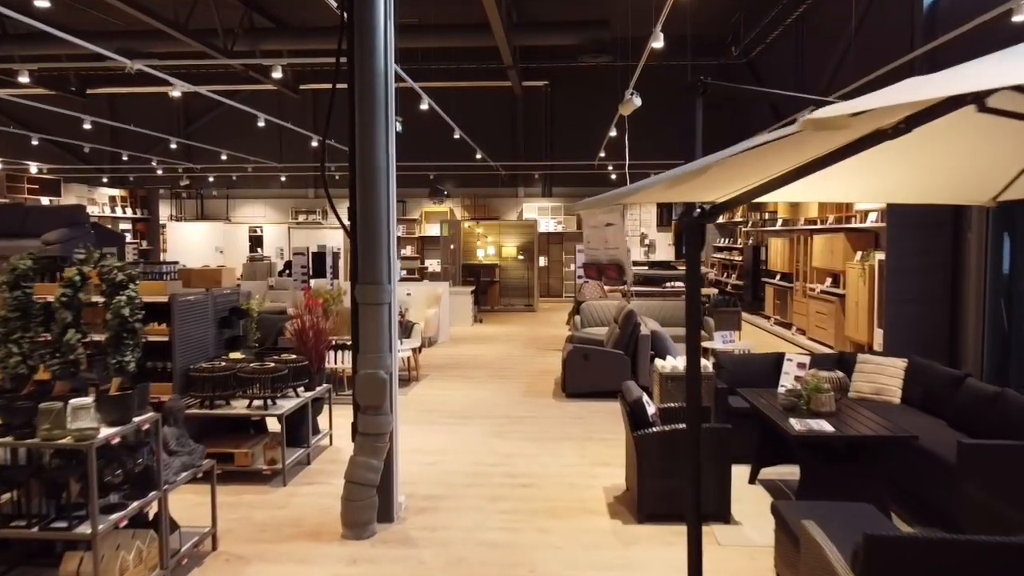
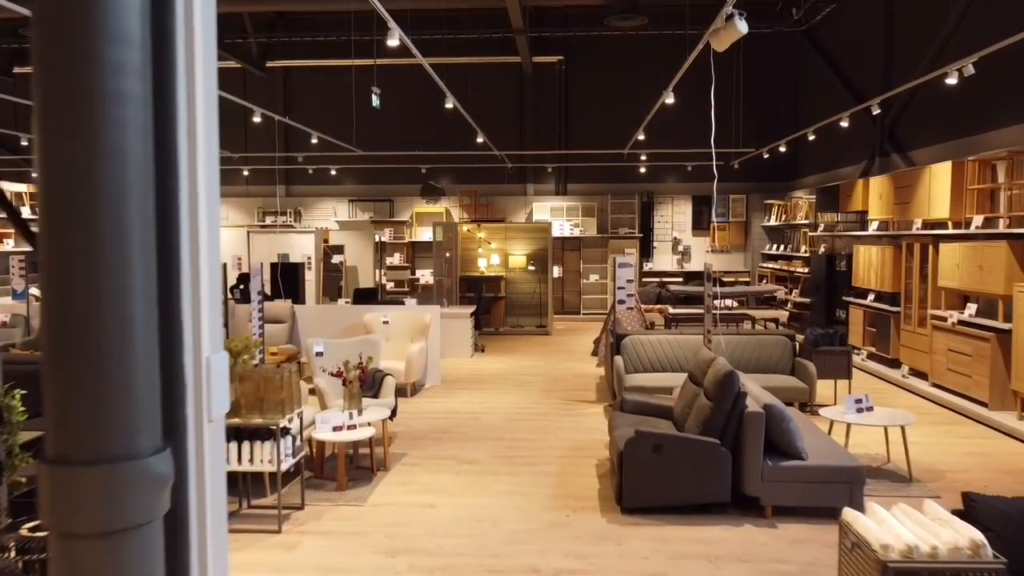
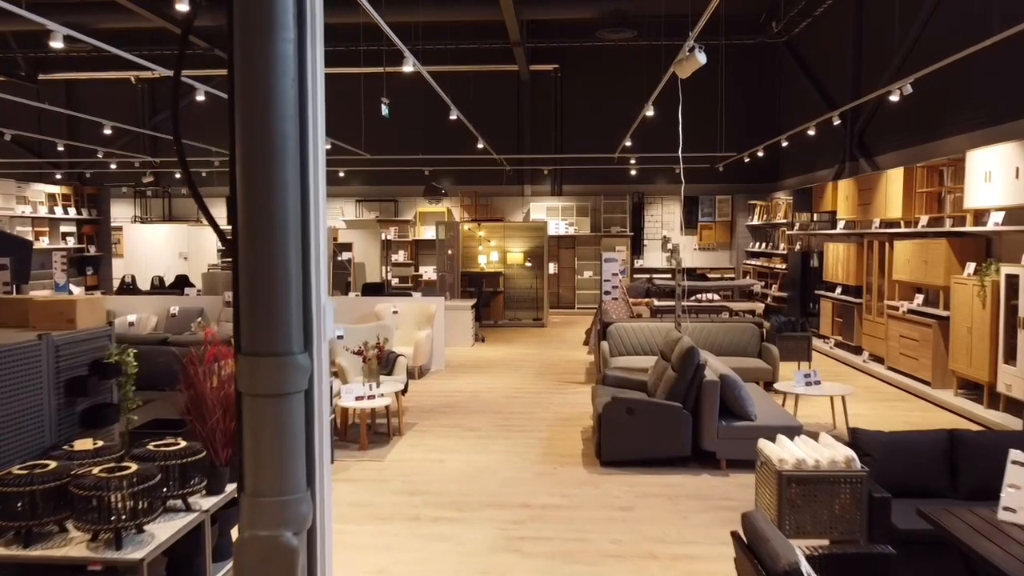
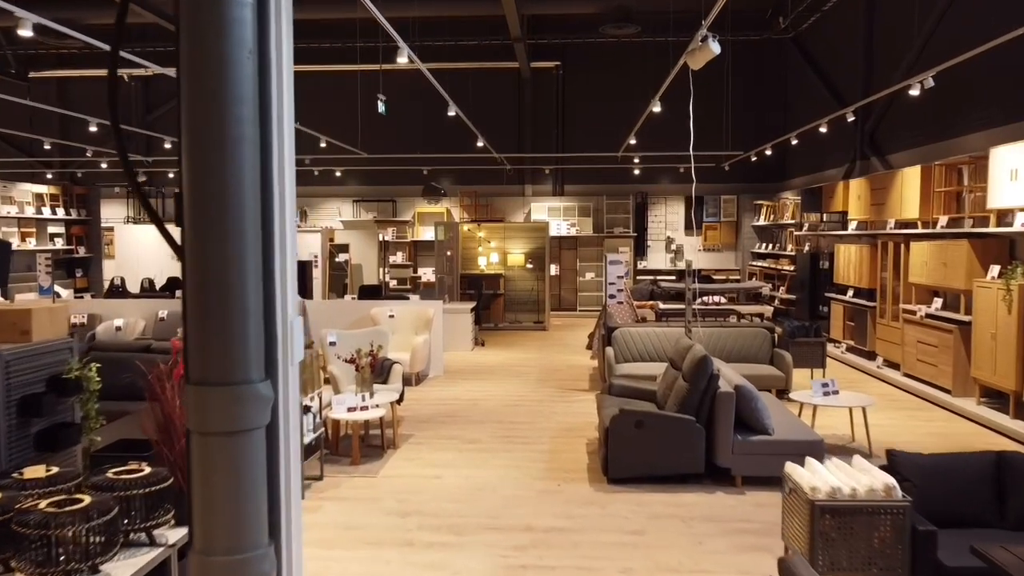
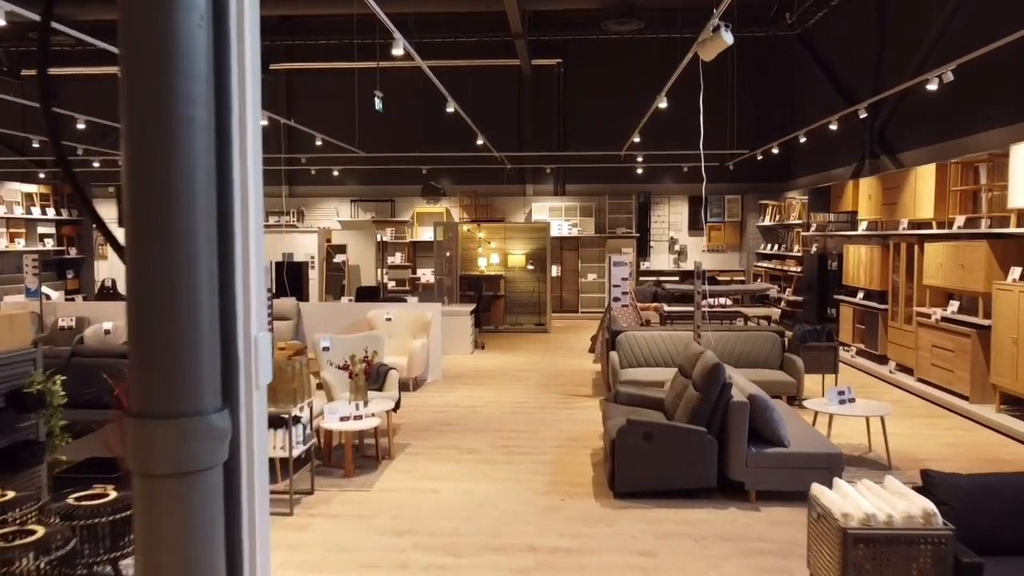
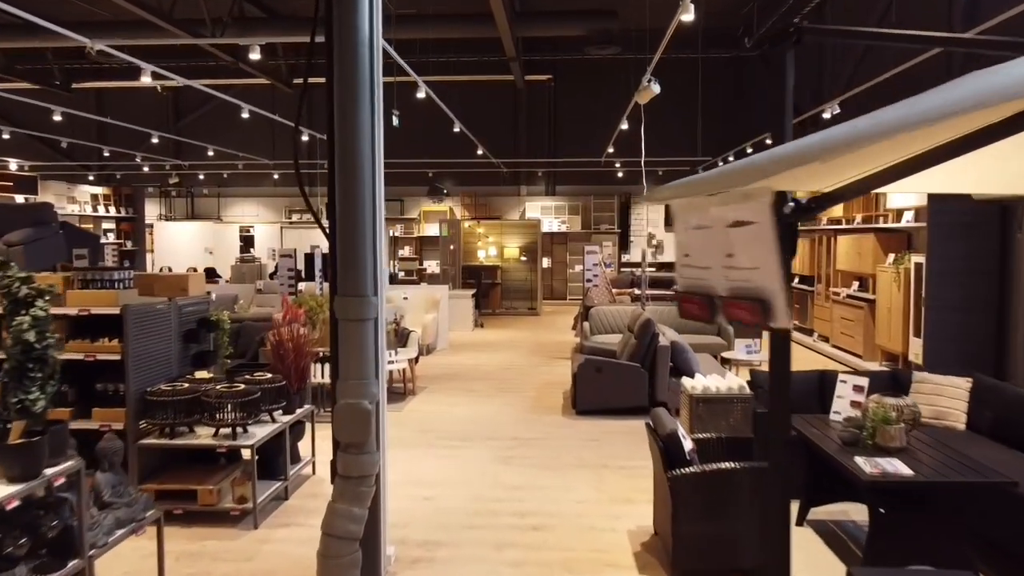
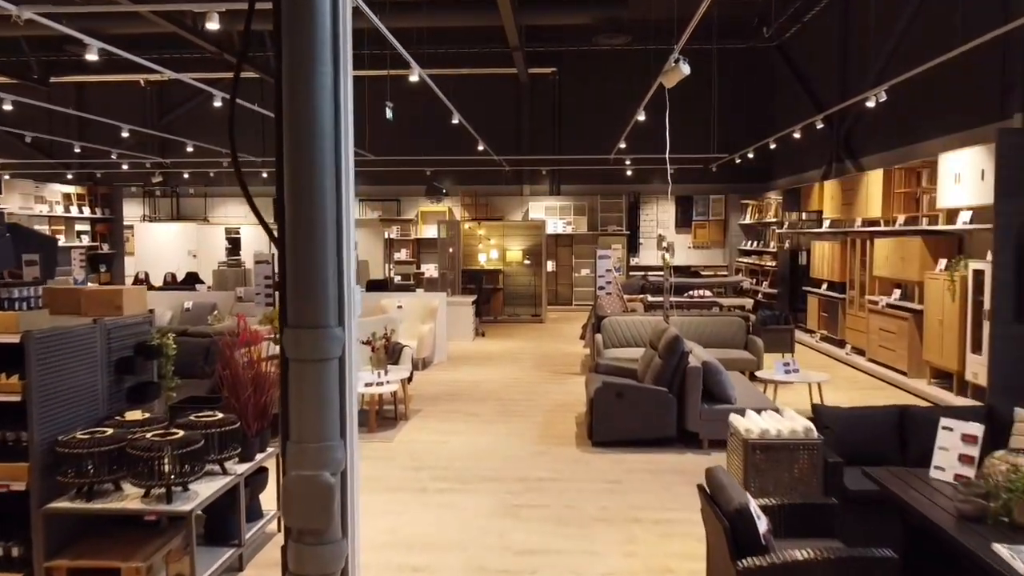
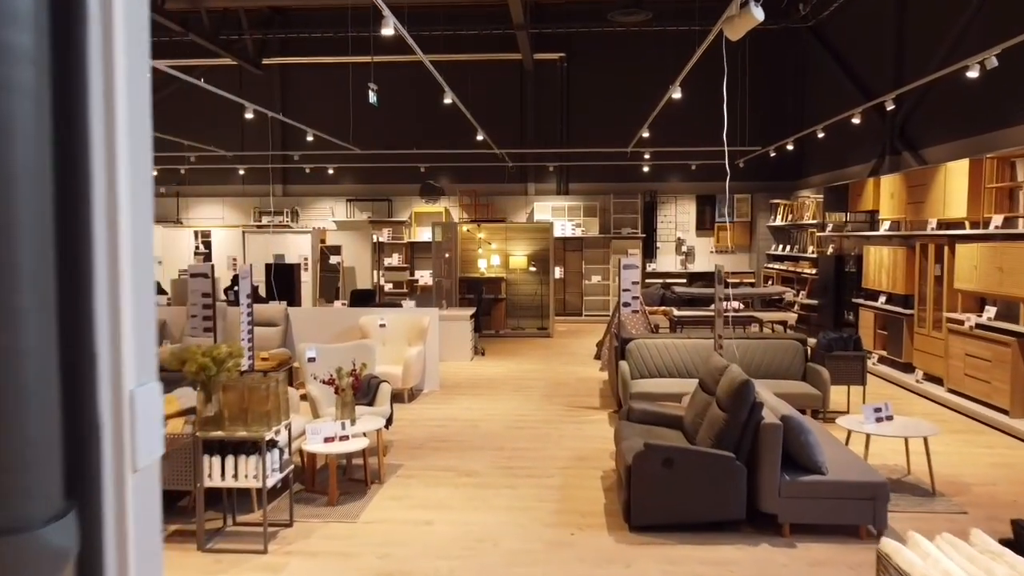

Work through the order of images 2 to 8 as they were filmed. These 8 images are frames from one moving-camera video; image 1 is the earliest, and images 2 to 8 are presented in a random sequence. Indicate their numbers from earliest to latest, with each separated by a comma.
6, 7, 3, 4, 5, 2, 8
